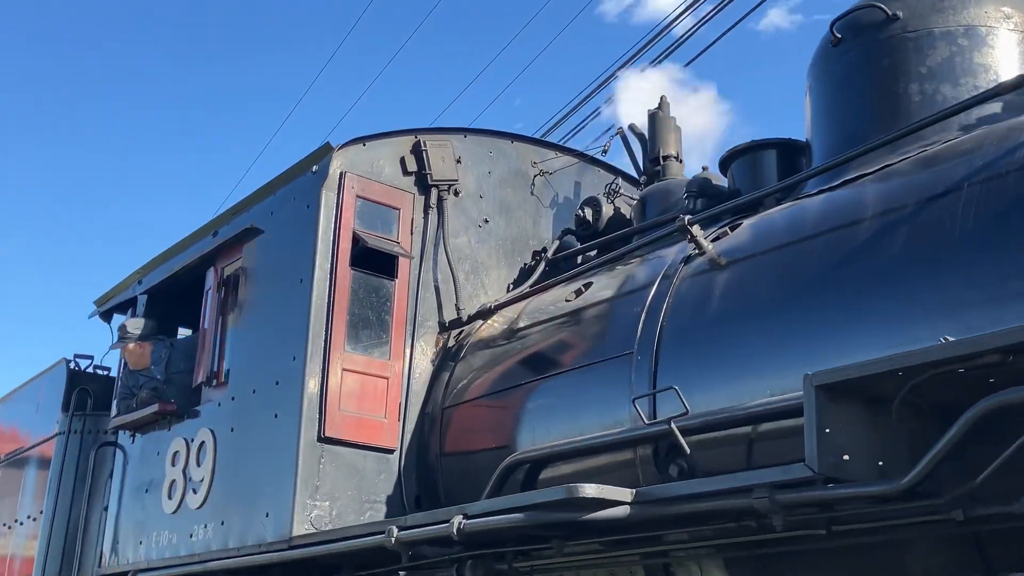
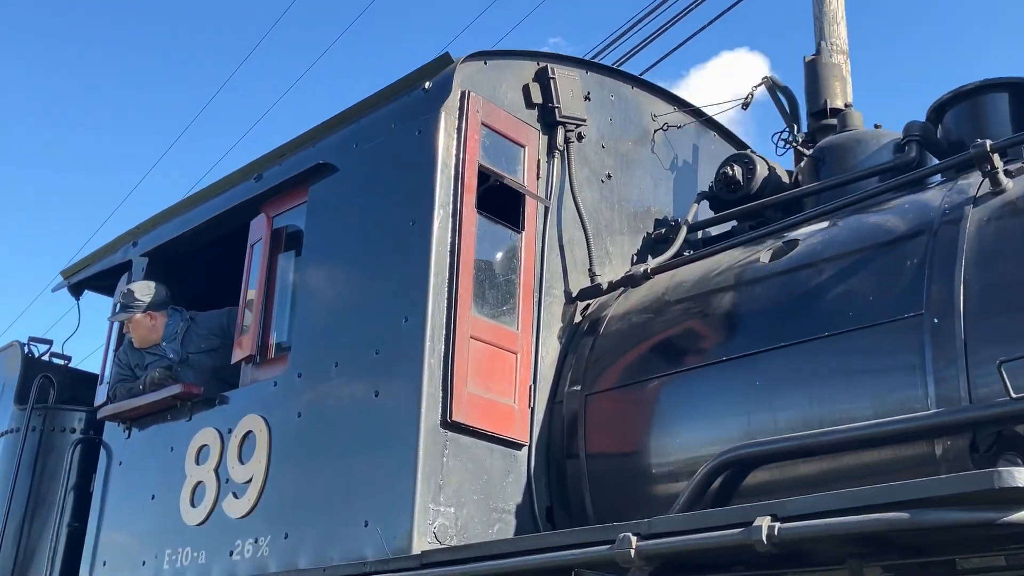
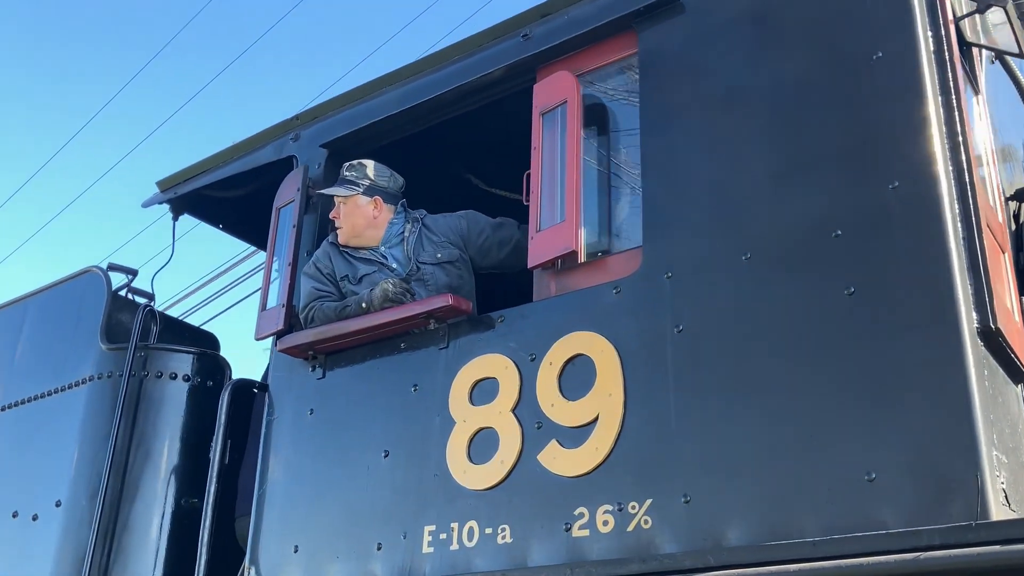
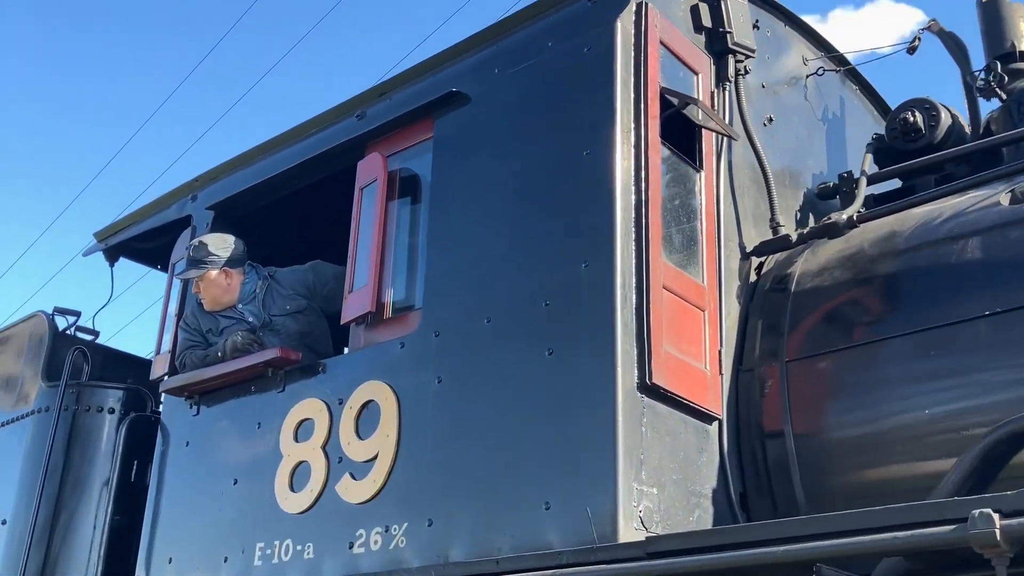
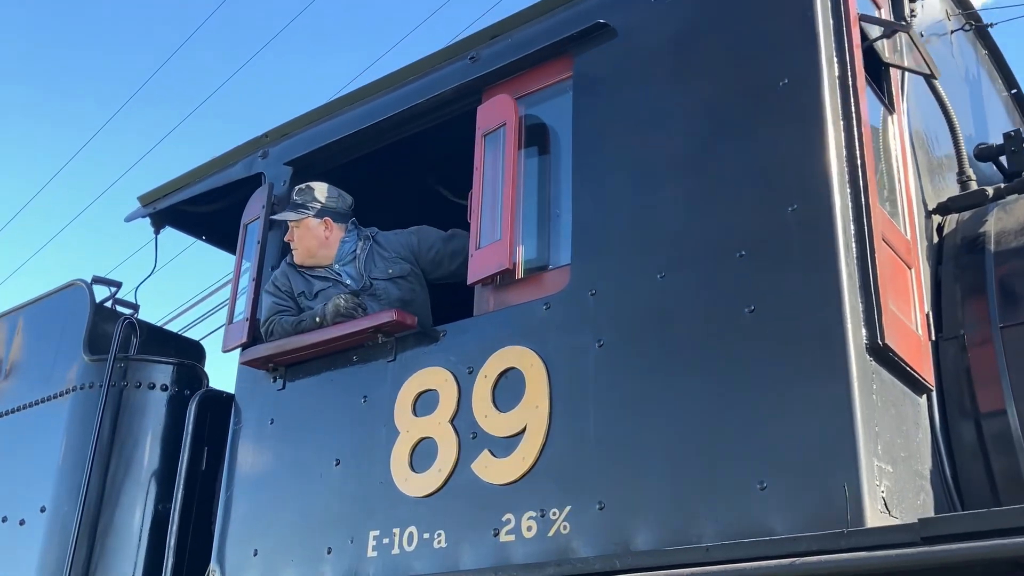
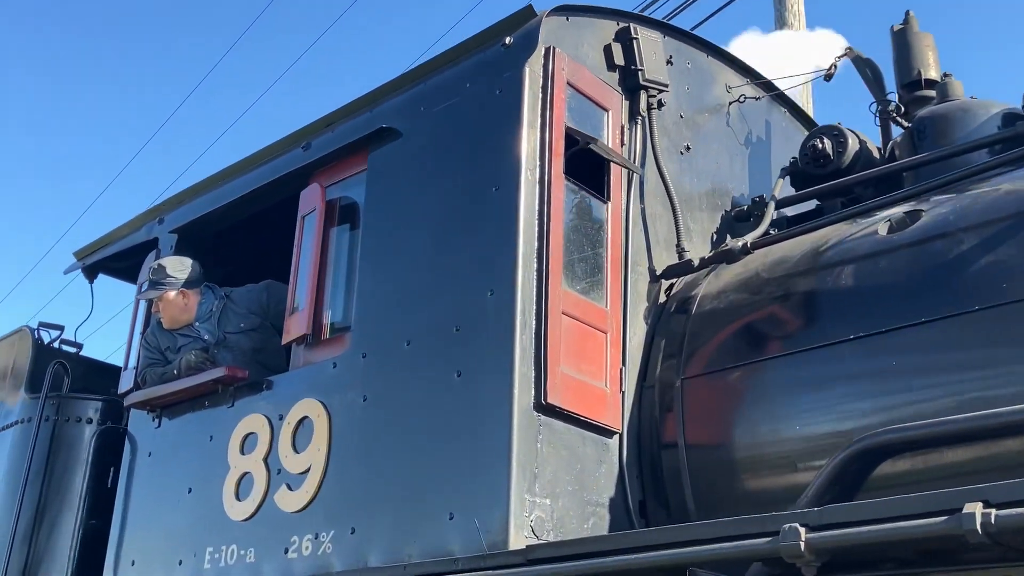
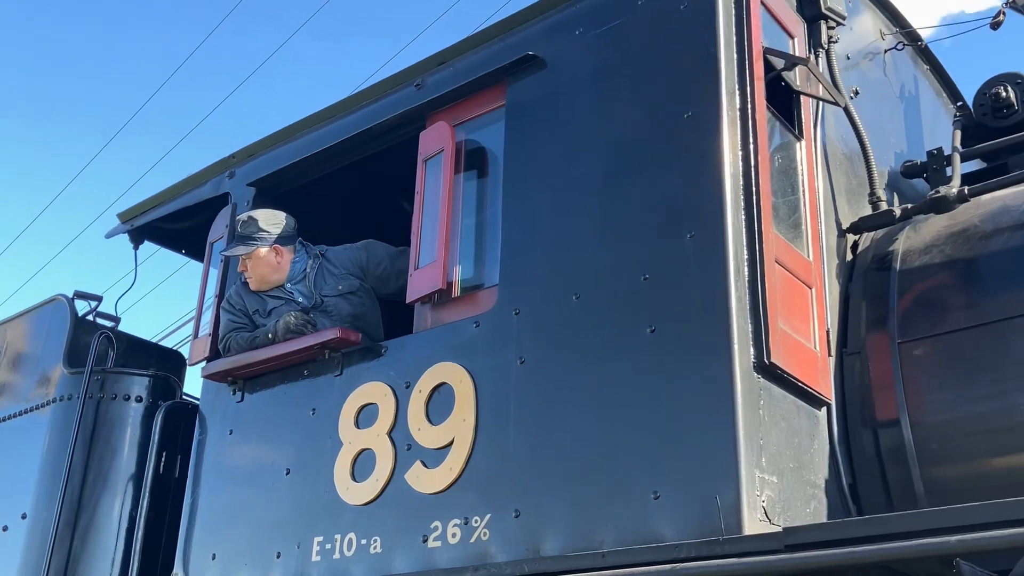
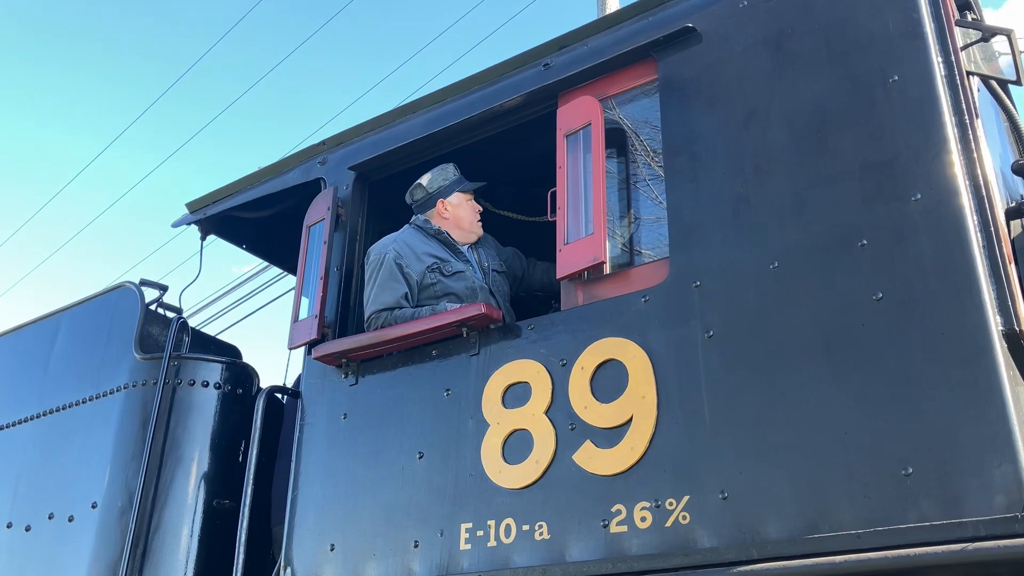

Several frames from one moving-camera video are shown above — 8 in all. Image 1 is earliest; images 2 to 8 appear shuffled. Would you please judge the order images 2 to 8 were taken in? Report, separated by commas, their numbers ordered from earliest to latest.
2, 6, 4, 7, 5, 3, 8
